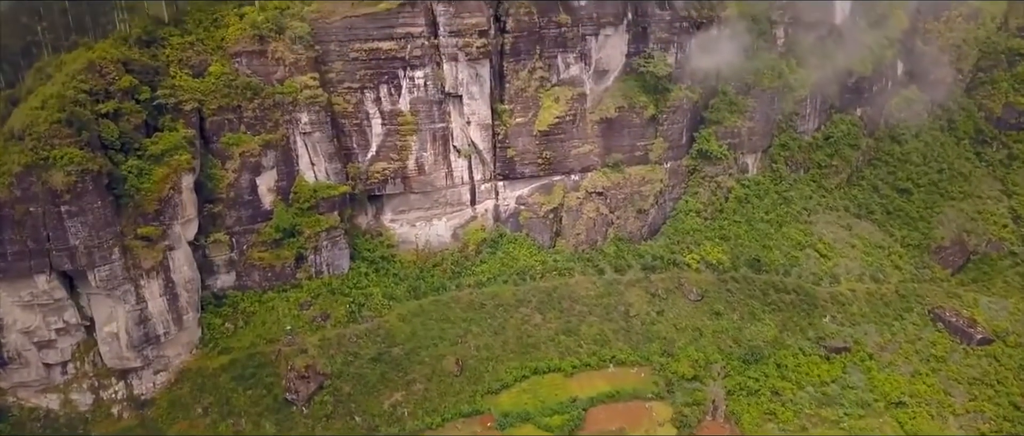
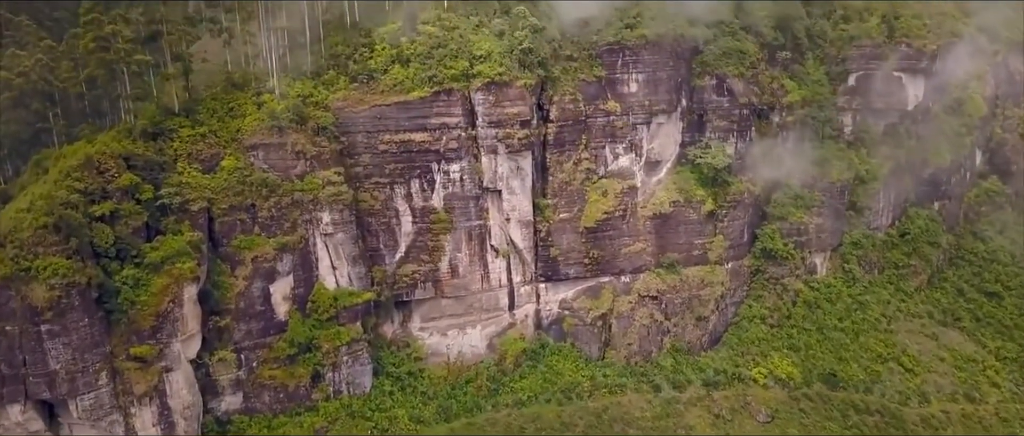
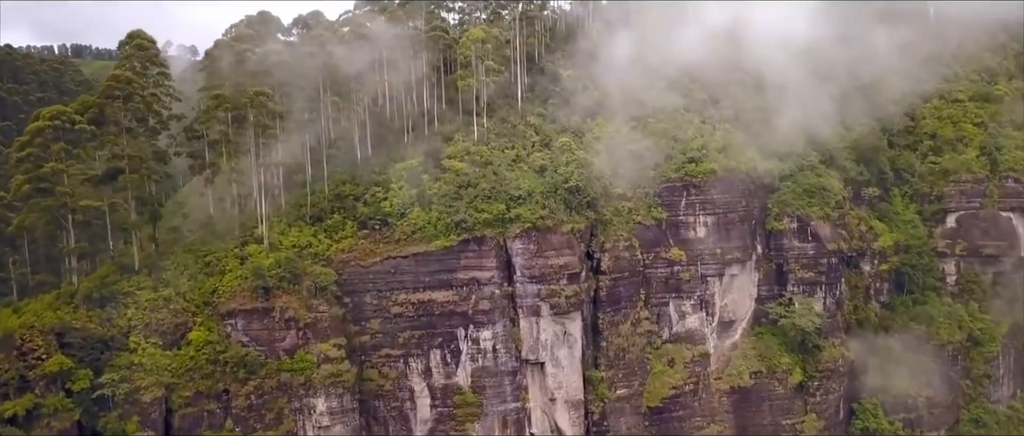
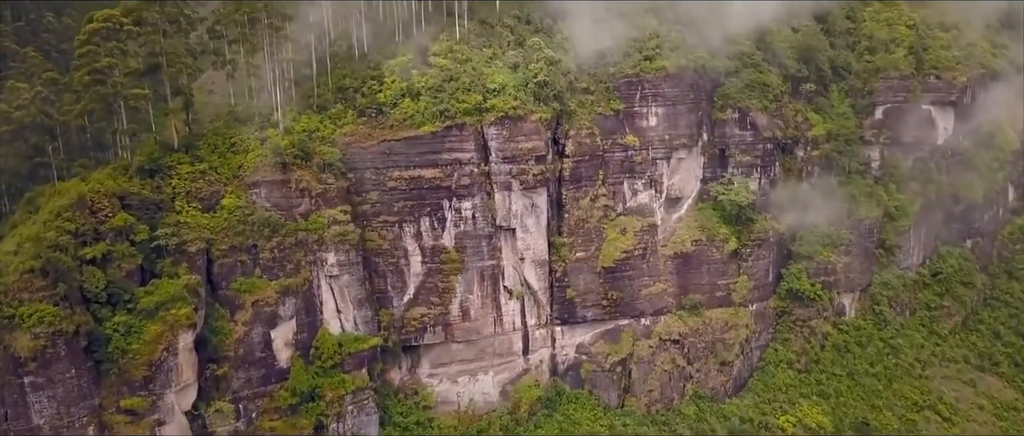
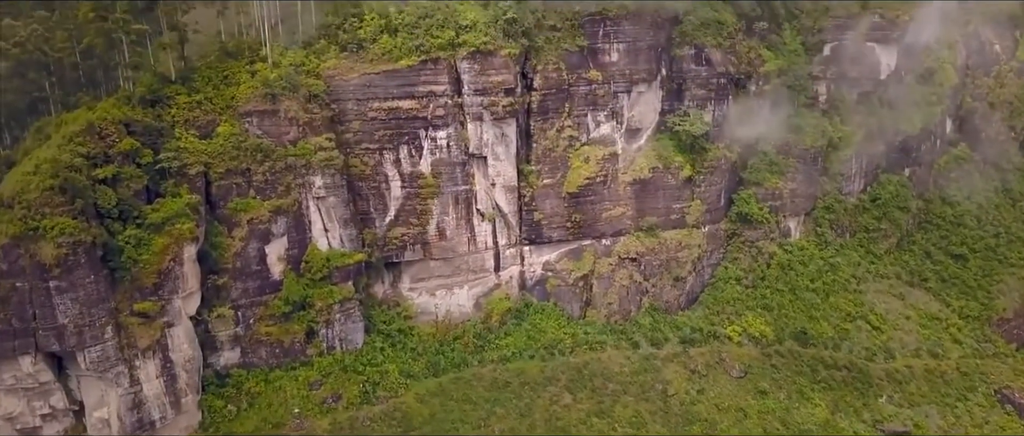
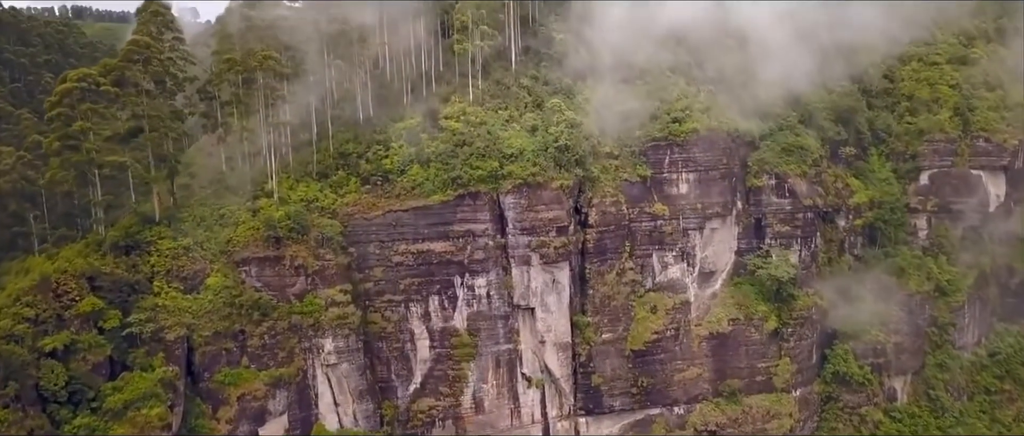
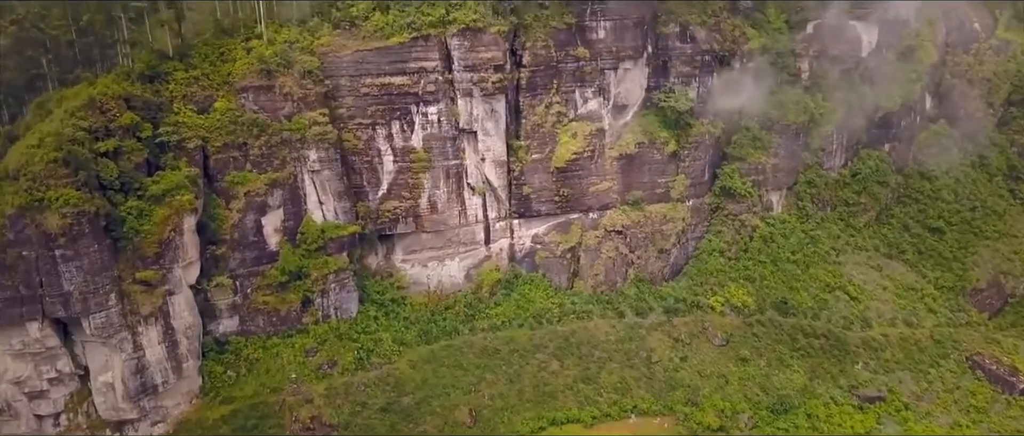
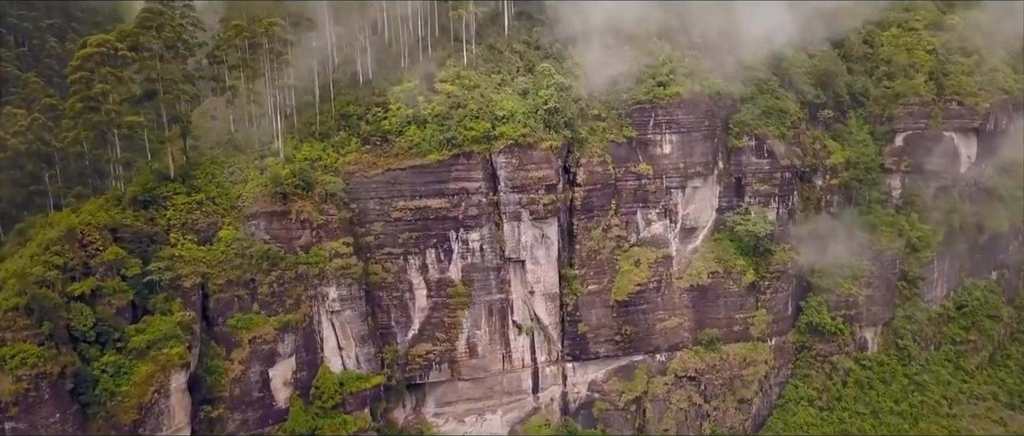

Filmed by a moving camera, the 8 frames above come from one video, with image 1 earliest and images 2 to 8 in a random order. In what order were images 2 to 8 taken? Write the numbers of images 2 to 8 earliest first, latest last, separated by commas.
7, 5, 2, 4, 8, 6, 3
